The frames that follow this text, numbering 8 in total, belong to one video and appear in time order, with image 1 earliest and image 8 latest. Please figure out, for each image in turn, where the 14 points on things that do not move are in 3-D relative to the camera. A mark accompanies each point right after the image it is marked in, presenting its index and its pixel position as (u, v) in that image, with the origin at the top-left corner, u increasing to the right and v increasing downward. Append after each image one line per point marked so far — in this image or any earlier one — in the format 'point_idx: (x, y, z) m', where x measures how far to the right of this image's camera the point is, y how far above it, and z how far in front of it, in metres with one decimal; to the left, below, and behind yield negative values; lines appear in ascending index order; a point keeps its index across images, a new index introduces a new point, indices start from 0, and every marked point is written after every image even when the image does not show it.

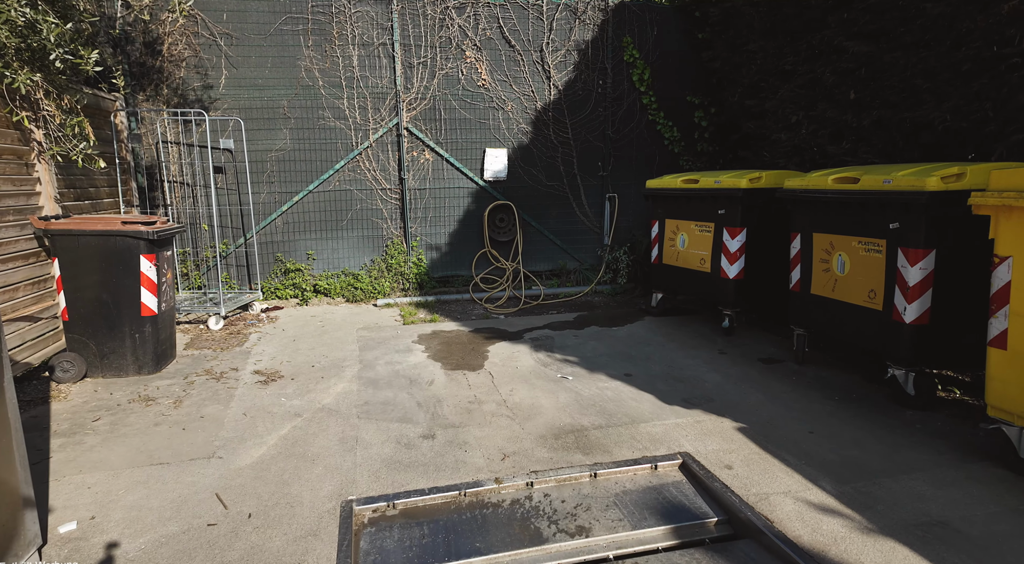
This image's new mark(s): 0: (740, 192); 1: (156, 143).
0: (+2.0, +0.8, +5.3) m
1: (-4.0, +1.6, +6.7) m
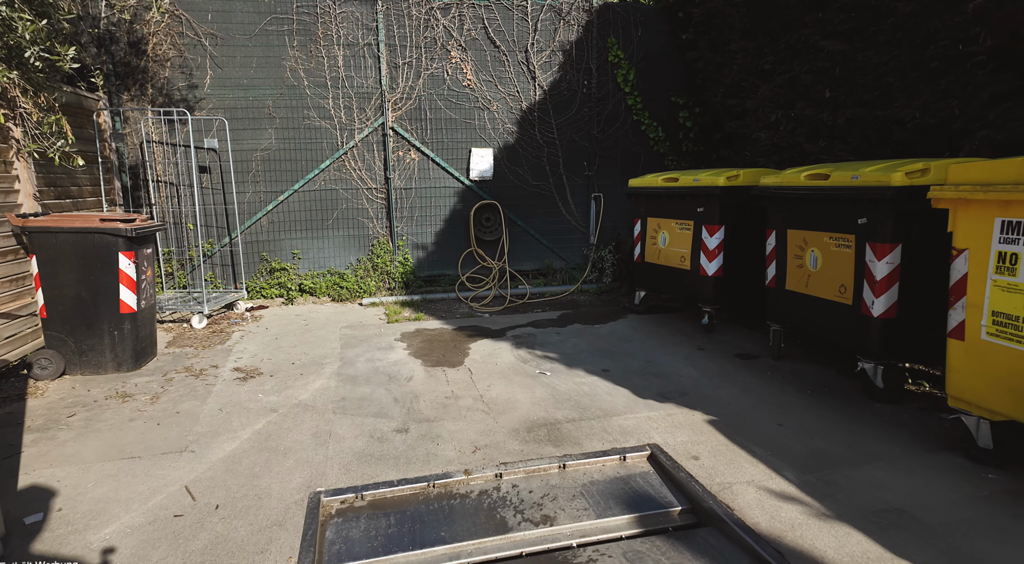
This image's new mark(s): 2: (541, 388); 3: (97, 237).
0: (+1.9, +0.8, +5.4) m
1: (-4.2, +1.6, +6.7) m
2: (+0.2, -0.8, +4.5) m
3: (-3.2, +0.3, +4.7) m
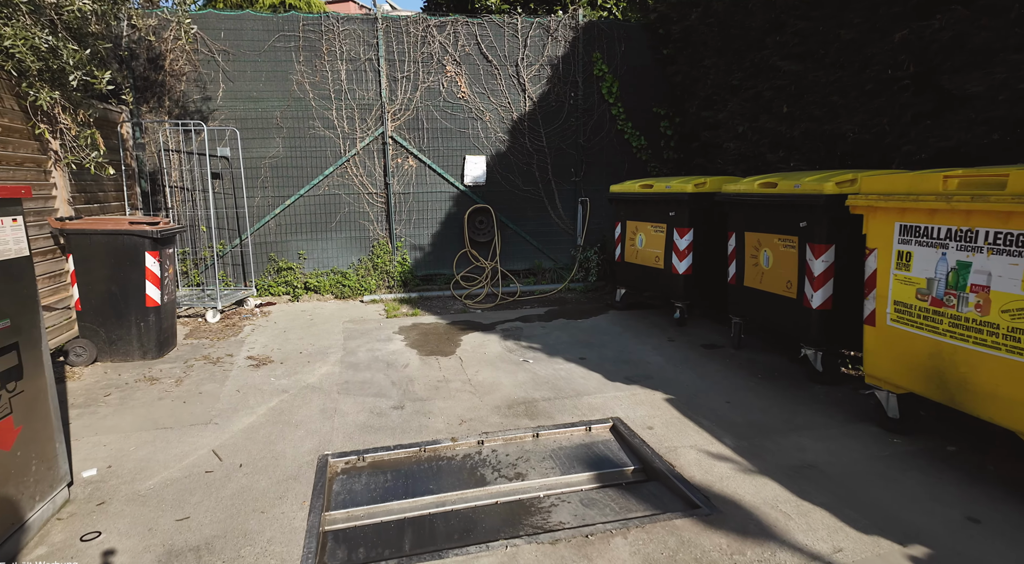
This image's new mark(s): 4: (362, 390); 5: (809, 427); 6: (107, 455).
0: (+1.7, +0.8, +5.9) m
1: (-4.3, +1.6, +7.3) m
2: (+0.1, -0.8, +5.0) m
3: (-3.4, +0.4, +5.2) m
4: (-1.2, -0.8, +4.7) m
5: (+1.9, -0.9, +3.7) m
6: (-2.4, -1.0, +3.6) m
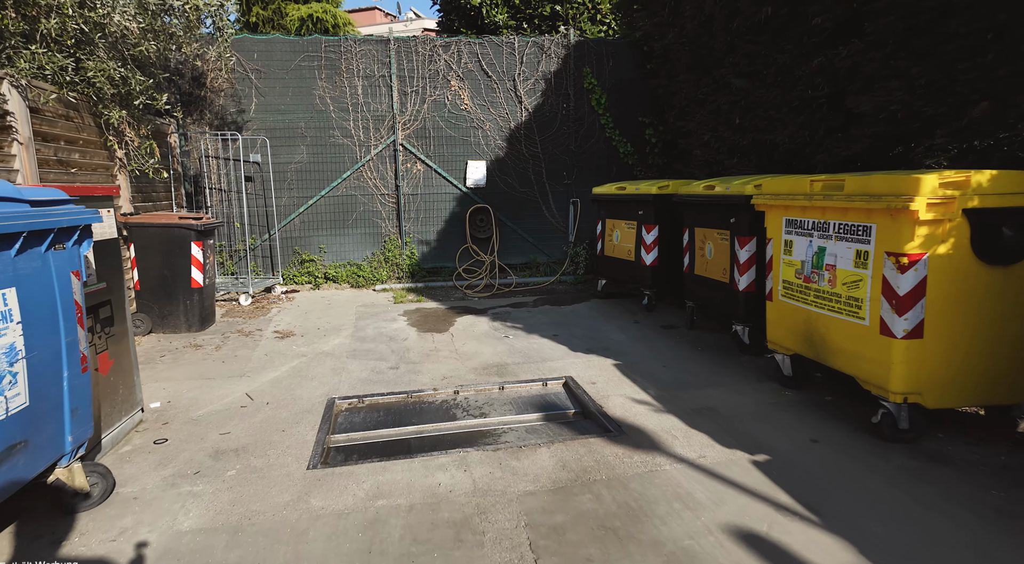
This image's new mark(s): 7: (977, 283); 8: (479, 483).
0: (+1.6, +1.0, +6.8) m
1: (-4.4, +1.8, +8.4) m
2: (-0.1, -0.6, +6.0) m
3: (-3.5, +0.5, +6.3) m
4: (-1.4, -0.7, +5.7) m
5: (+1.6, -0.8, +4.6) m
6: (-2.7, -0.9, +4.6) m
7: (+2.4, 0.0, +3.0) m
8: (-0.2, -1.1, +3.2) m
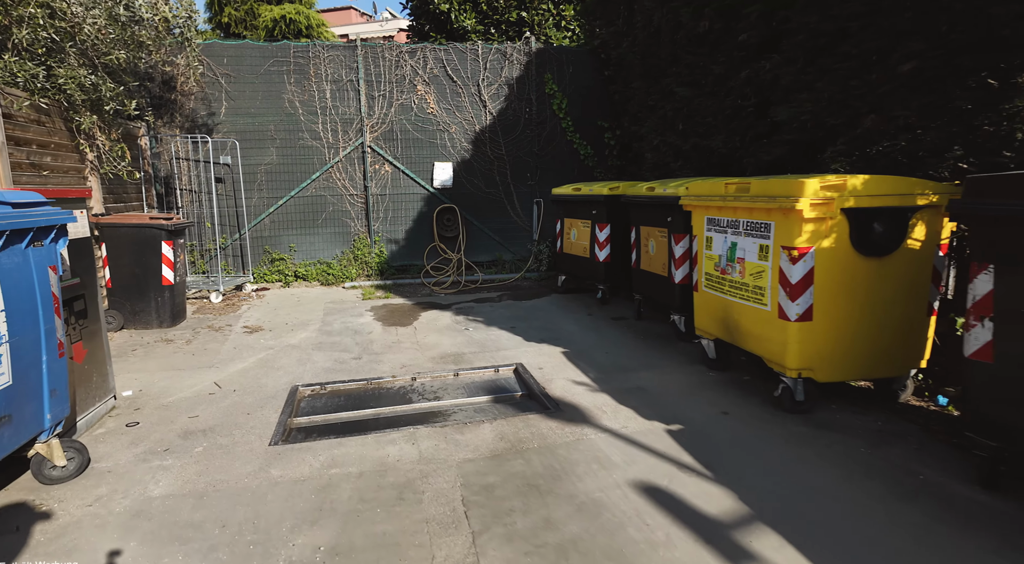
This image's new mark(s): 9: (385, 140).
0: (+1.1, +1.0, +7.2) m
1: (-4.9, +1.8, +8.6) m
2: (-0.5, -0.6, +6.3) m
3: (-4.0, +0.6, +6.5) m
4: (-1.8, -0.6, +6.0) m
5: (+1.2, -0.7, +5.0) m
6: (-3.0, -0.8, +4.9) m
7: (+2.0, 0.0, +3.5) m
8: (-0.5, -1.0, +3.5) m
9: (-2.0, +2.2, +9.5) m
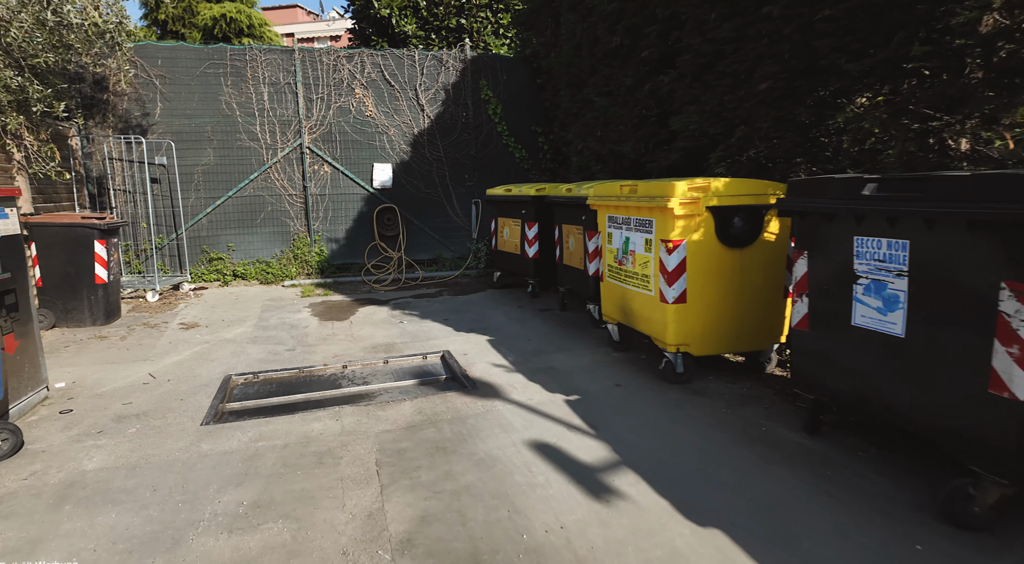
0: (+0.2, +1.1, +7.7) m
1: (-5.9, +1.8, +8.6) m
2: (-1.3, -0.5, +6.7) m
3: (-4.8, +0.6, +6.6) m
4: (-2.6, -0.6, +6.3) m
5: (+0.5, -0.6, +5.5) m
6: (-3.7, -0.8, +5.0) m
7: (+1.4, +0.1, +4.0) m
8: (-1.1, -0.9, +3.9) m
9: (-3.1, +2.3, +9.7) m
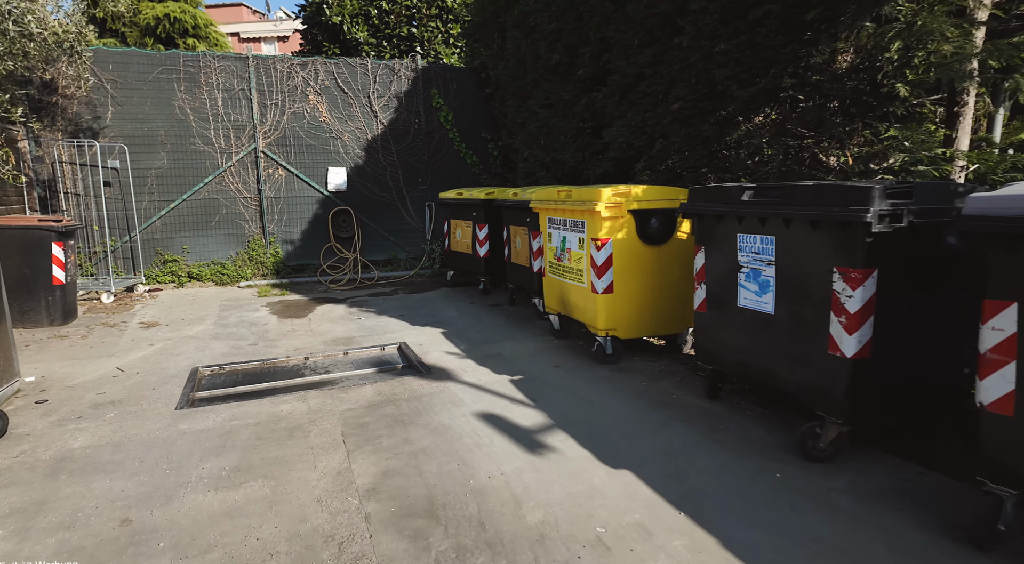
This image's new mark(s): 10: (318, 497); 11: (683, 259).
0: (-0.5, +1.1, +8.2) m
1: (-6.6, +1.7, +8.7) m
2: (-1.9, -0.5, +7.1) m
3: (-5.4, +0.6, +6.8) m
4: (-3.1, -0.6, +6.6) m
5: (0.0, -0.6, +6.0) m
6: (-4.2, -0.8, +5.3) m
7: (+1.0, +0.2, +4.7) m
8: (-1.4, -0.9, +4.3) m
9: (-3.9, +2.3, +10.0) m
10: (-1.0, -1.1, +3.0) m
11: (+1.4, +0.2, +4.8) m
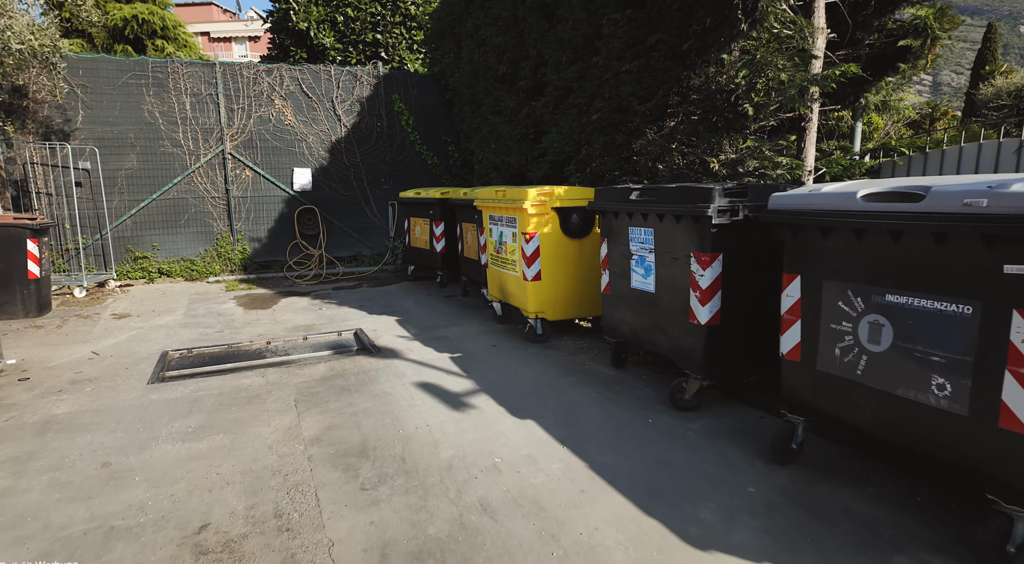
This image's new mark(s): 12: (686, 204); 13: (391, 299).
0: (-1.1, +1.2, +8.9) m
1: (-7.4, +1.8, +9.1) m
2: (-2.5, -0.4, +7.6) m
3: (-6.0, +0.6, +7.2) m
4: (-3.7, -0.5, +7.1) m
5: (-0.6, -0.5, +6.7) m
6: (-4.7, -0.7, +5.7) m
7: (+0.5, +0.3, +5.3) m
8: (-2.0, -0.8, +4.9) m
9: (-4.7, +2.3, +10.5) m
10: (-1.4, -1.0, +3.6) m
11: (+0.8, +0.3, +5.4) m
12: (+1.0, +0.5, +3.5) m
13: (-1.8, -0.2, +8.6) m
